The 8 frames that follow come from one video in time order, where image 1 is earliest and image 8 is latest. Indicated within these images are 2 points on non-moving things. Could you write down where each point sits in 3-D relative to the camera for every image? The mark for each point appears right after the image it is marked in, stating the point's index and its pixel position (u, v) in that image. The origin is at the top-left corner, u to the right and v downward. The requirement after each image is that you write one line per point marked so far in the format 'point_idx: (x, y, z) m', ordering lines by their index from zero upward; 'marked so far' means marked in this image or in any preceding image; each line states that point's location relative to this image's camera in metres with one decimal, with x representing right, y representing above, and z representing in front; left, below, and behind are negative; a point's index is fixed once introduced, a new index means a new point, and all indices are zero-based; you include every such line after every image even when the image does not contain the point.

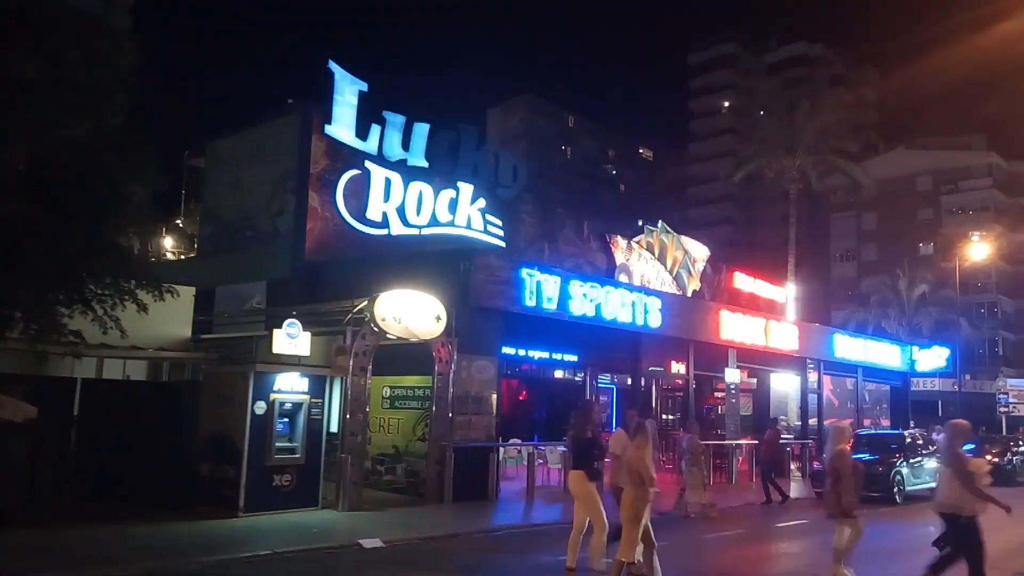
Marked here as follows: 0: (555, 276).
0: (+1.0, +0.3, +17.0) m
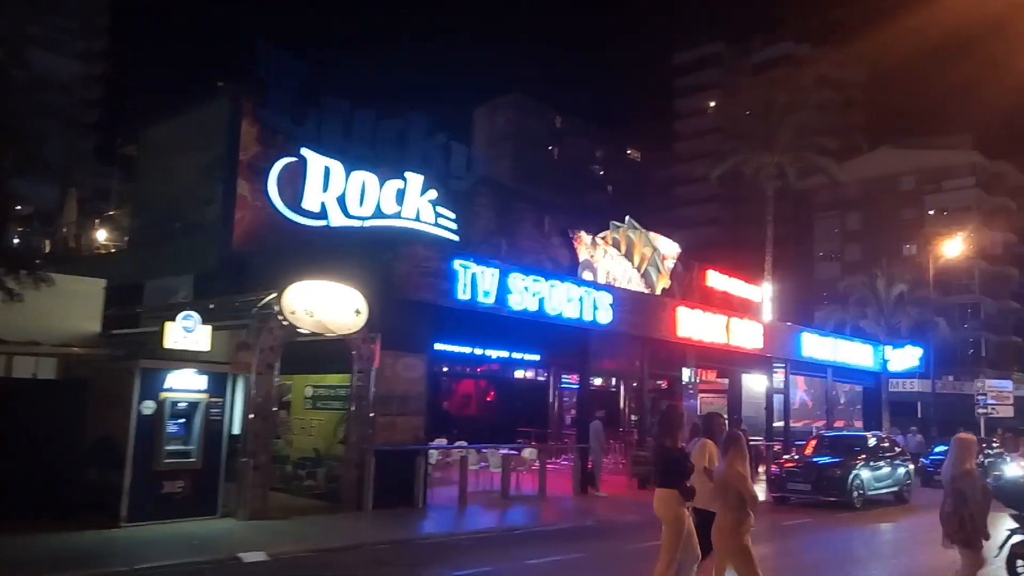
0: (-0.4, +0.4, +16.0) m
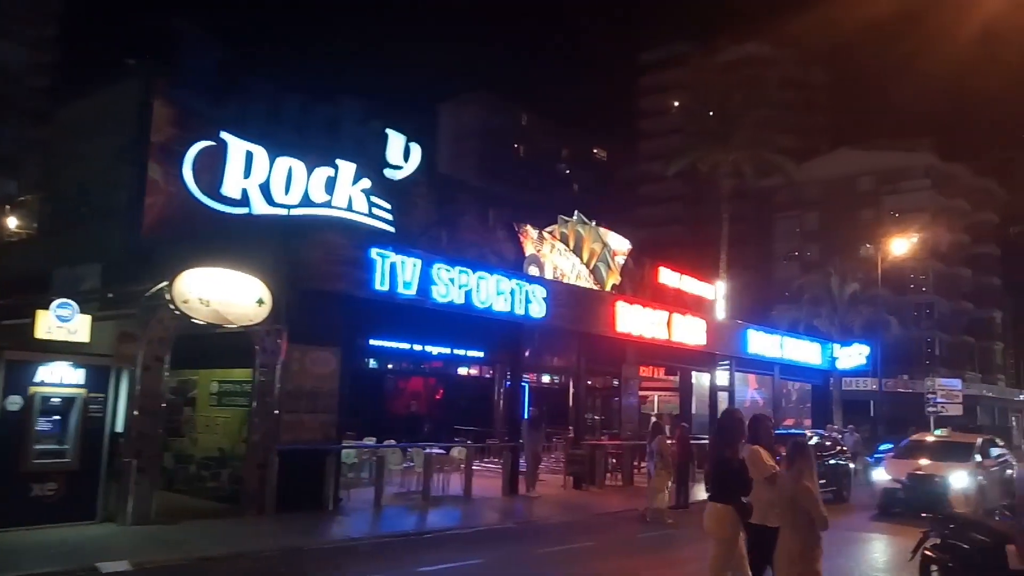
0: (-1.9, +0.6, +15.2) m
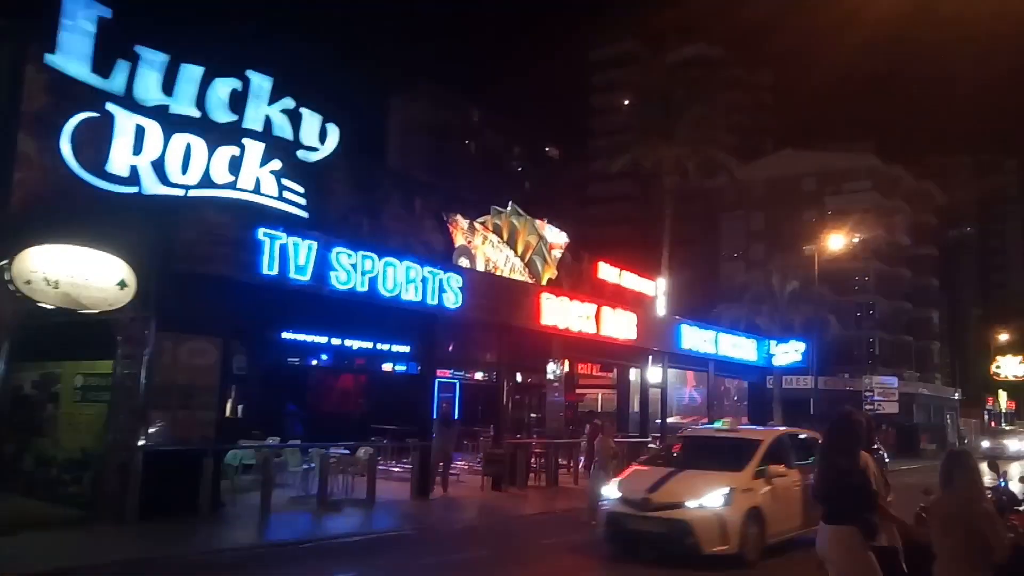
0: (-3.6, +0.8, +14.0) m
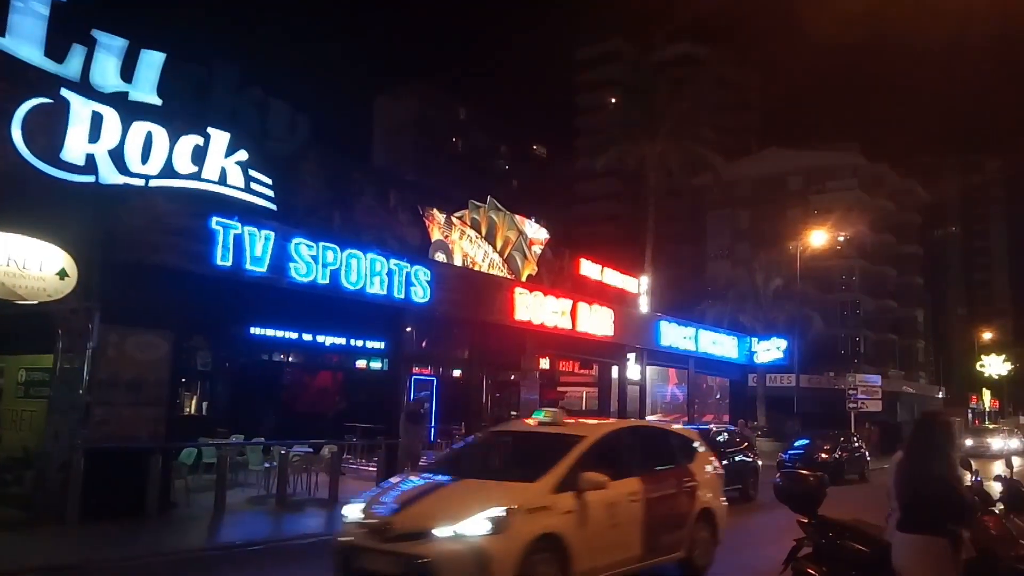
0: (-4.2, +1.0, +13.4) m
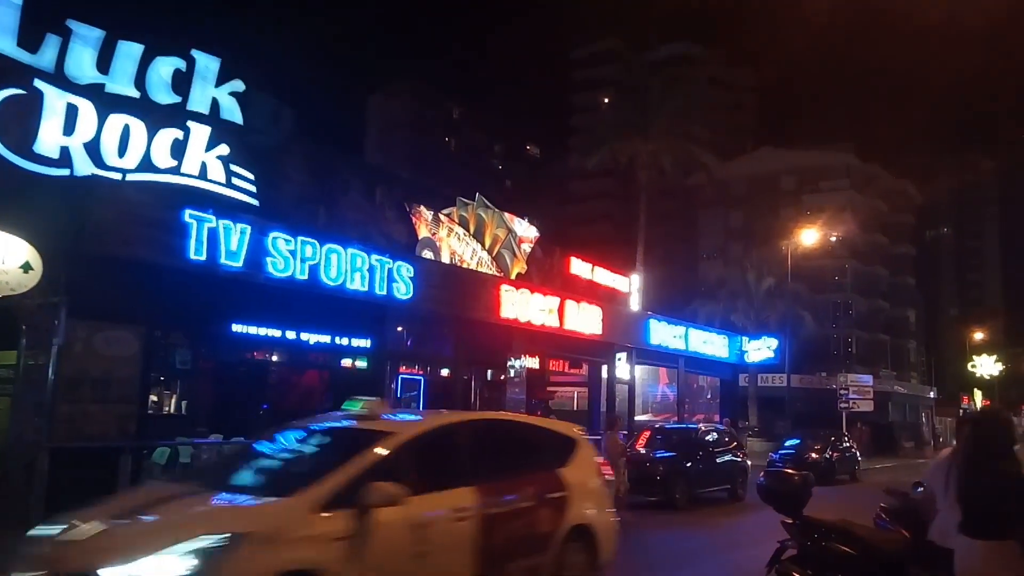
0: (-4.5, +1.1, +13.1) m
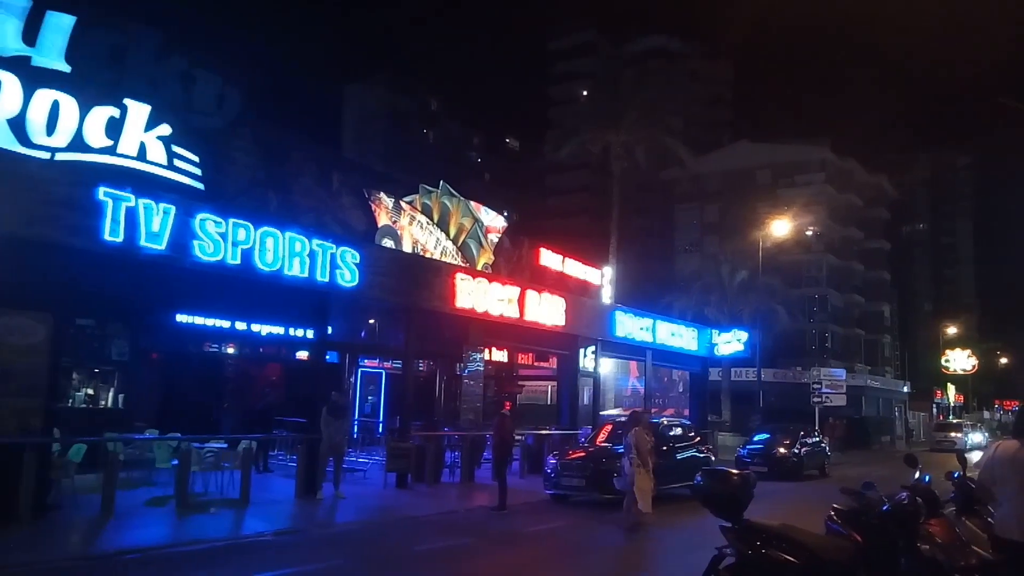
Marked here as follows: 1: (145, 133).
0: (-5.4, +1.3, +12.2) m
1: (-7.9, +3.3, +16.3) m
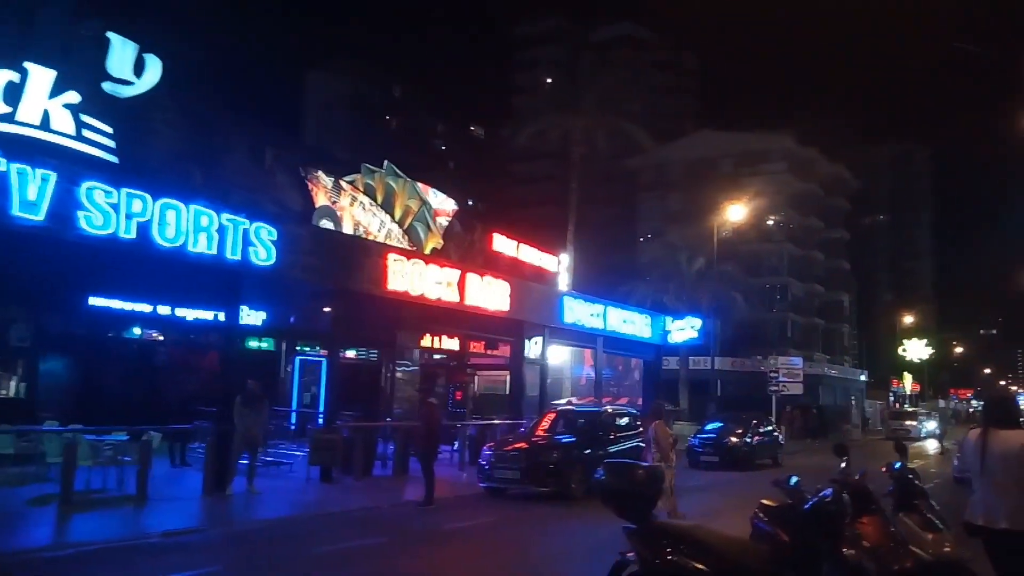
0: (-6.6, +1.7, +11.0) m
1: (-9.2, +3.7, +14.9) m
